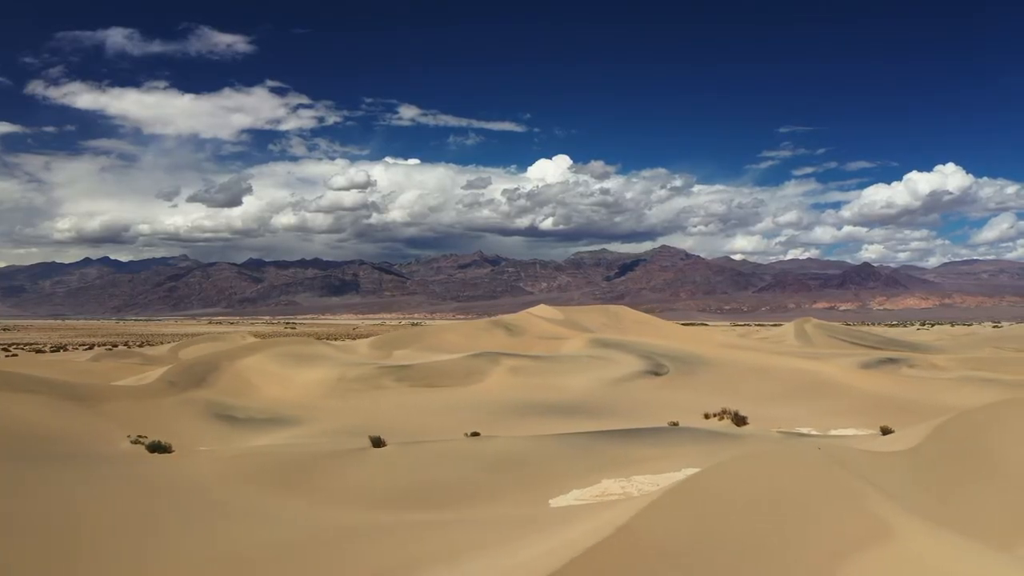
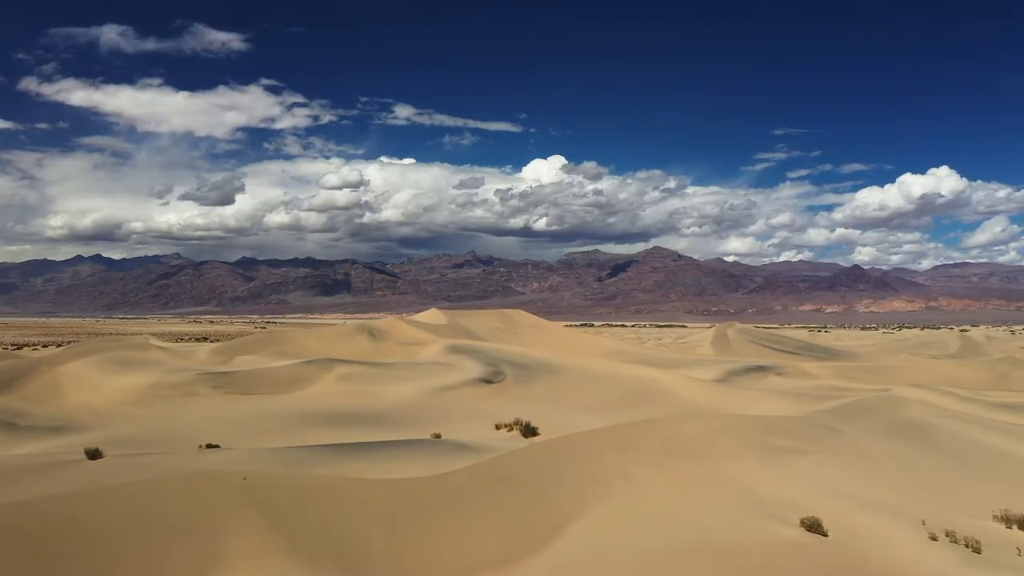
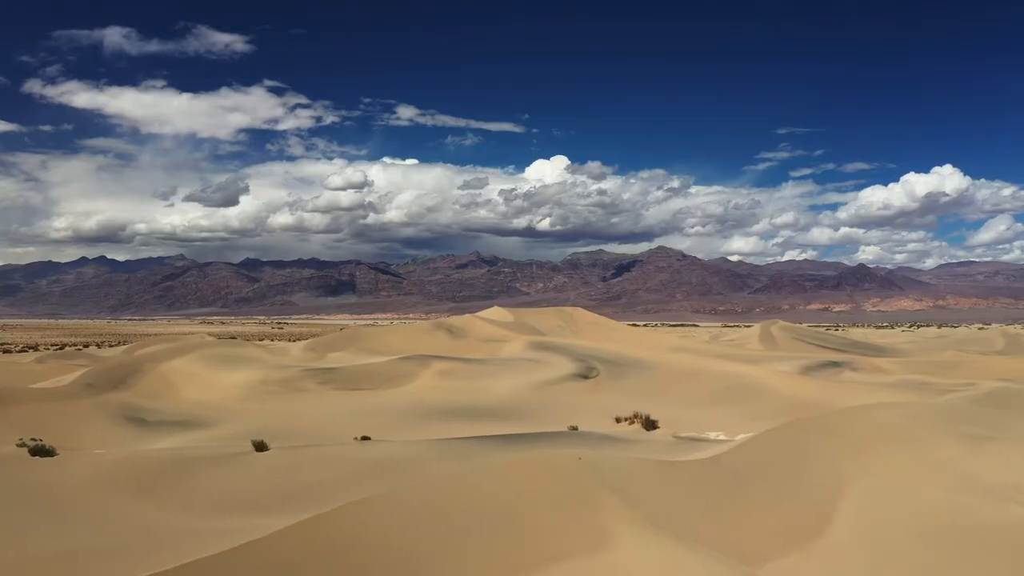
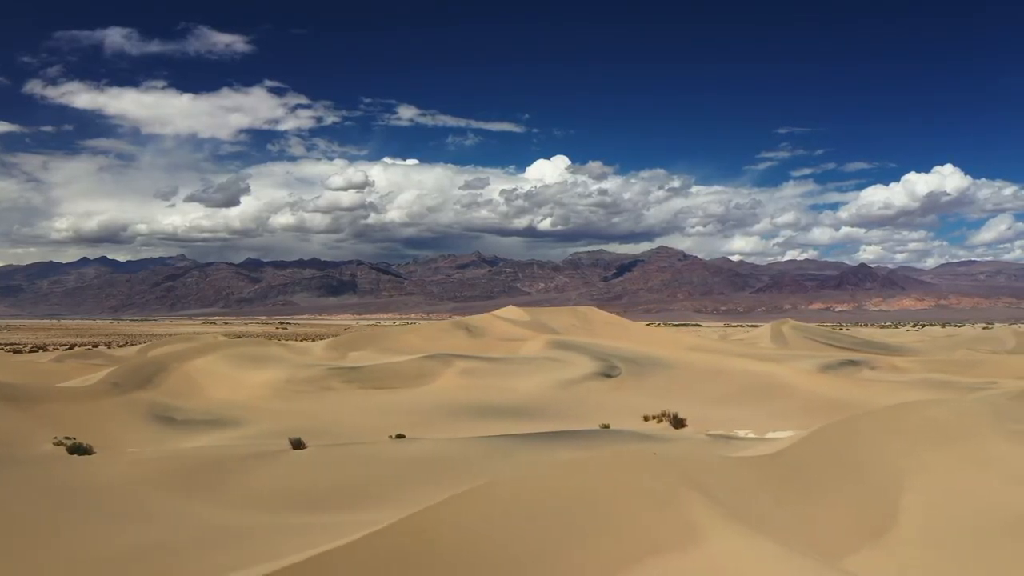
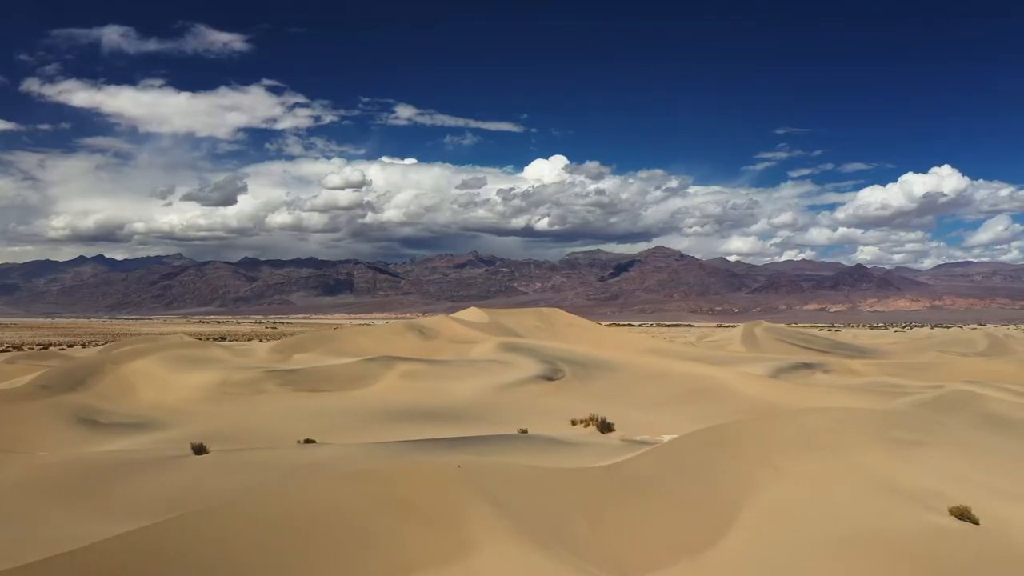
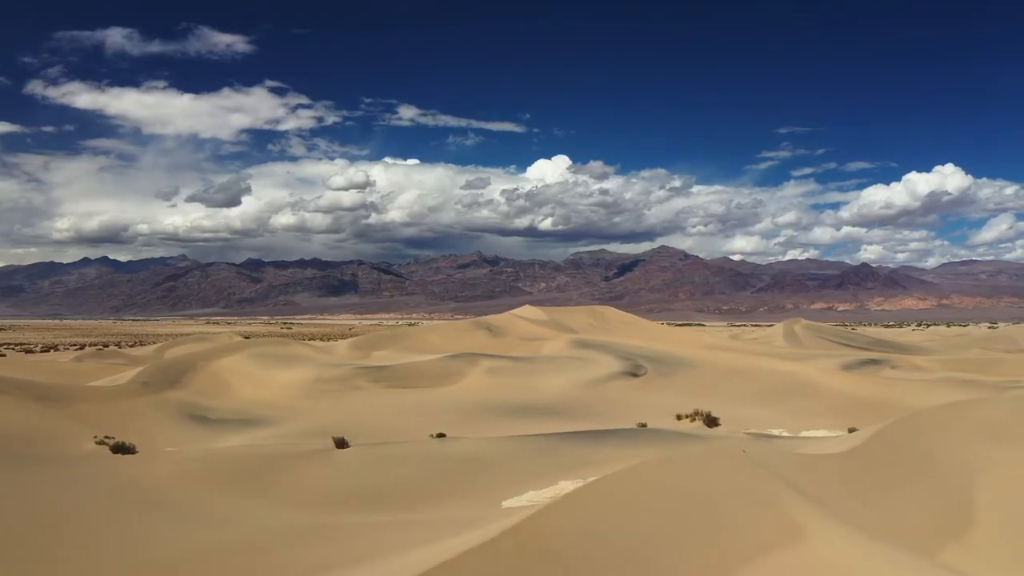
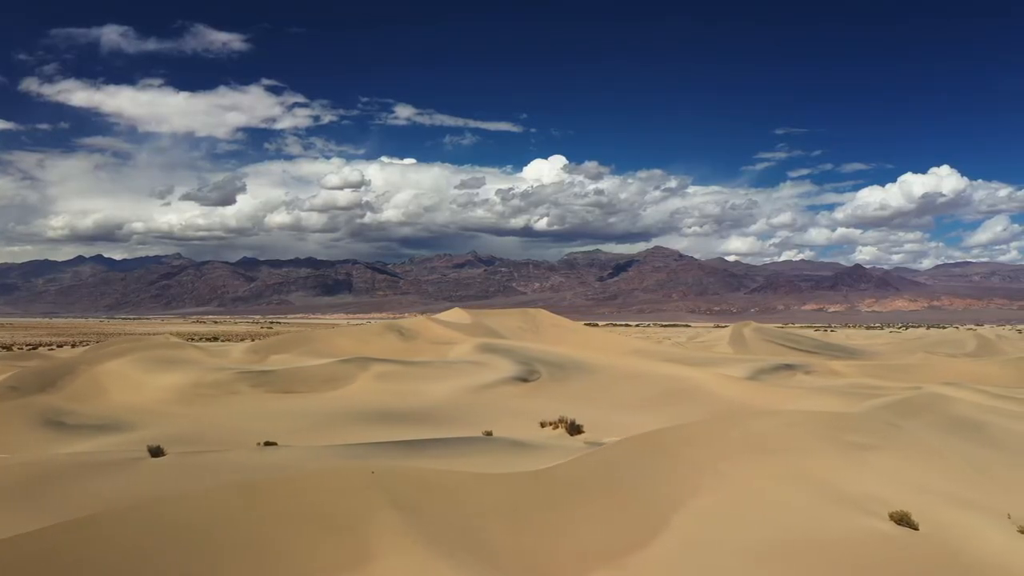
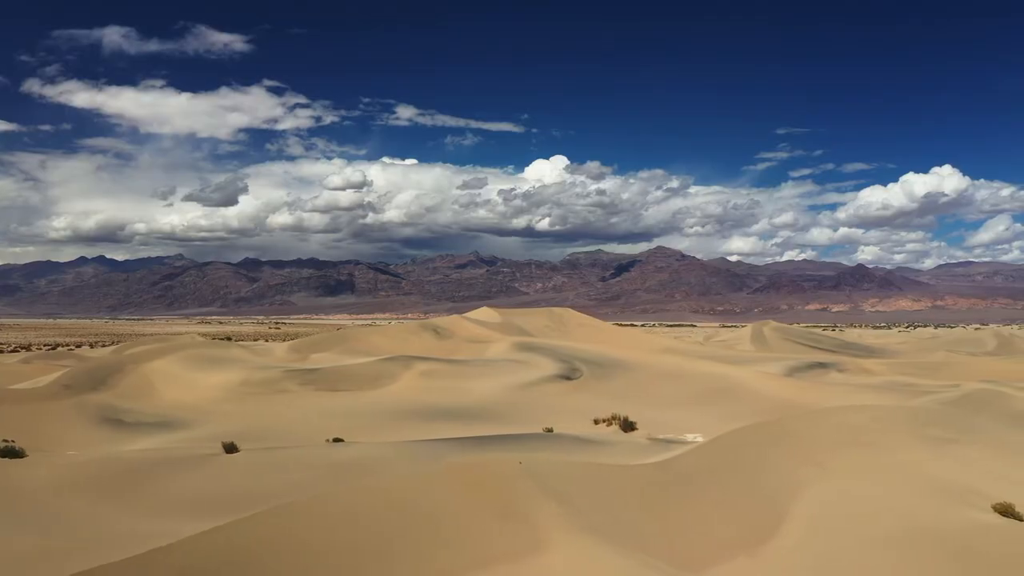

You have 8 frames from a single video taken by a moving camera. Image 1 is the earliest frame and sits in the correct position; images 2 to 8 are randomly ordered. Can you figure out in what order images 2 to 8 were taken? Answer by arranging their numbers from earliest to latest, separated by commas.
6, 4, 3, 8, 5, 7, 2
